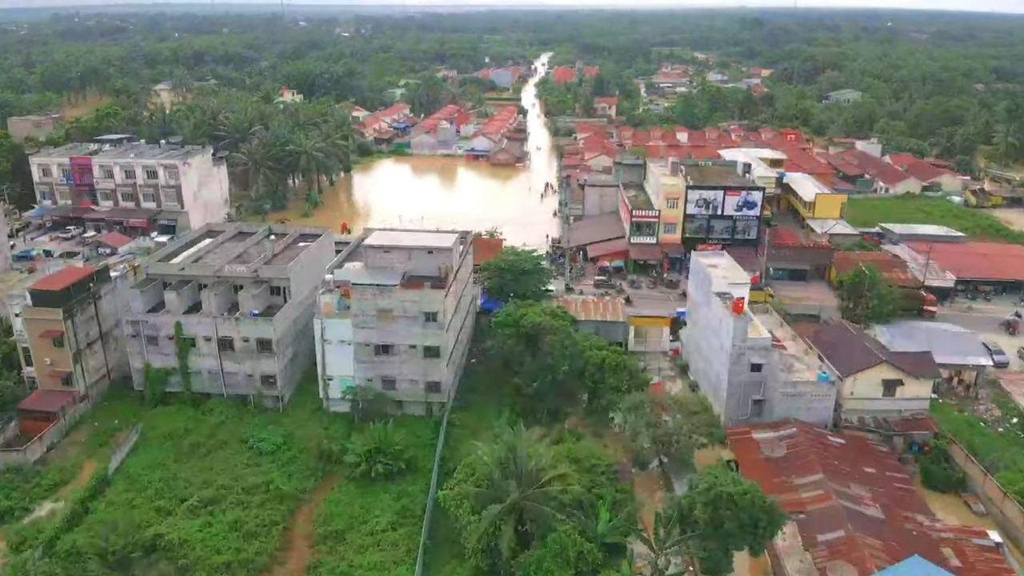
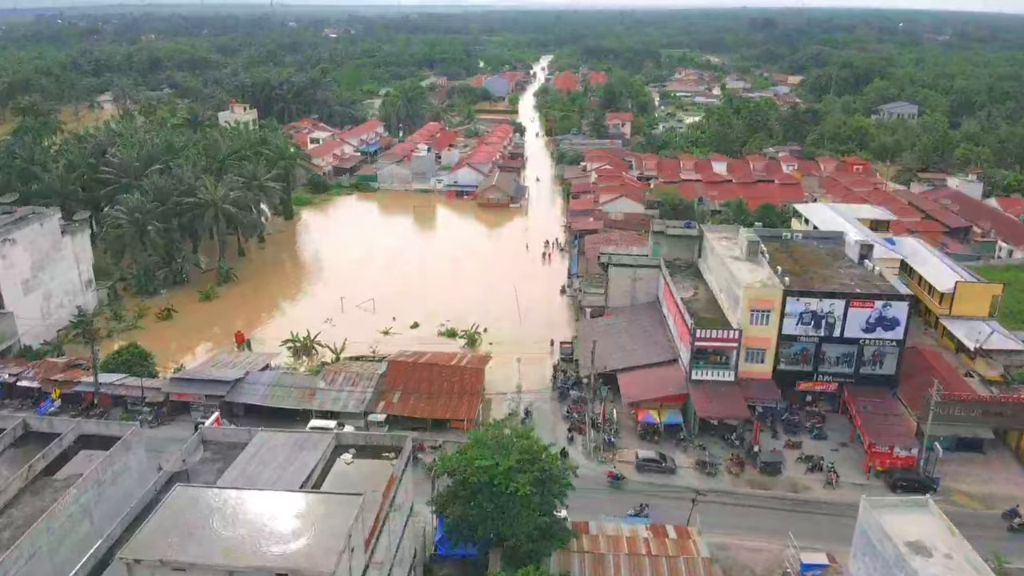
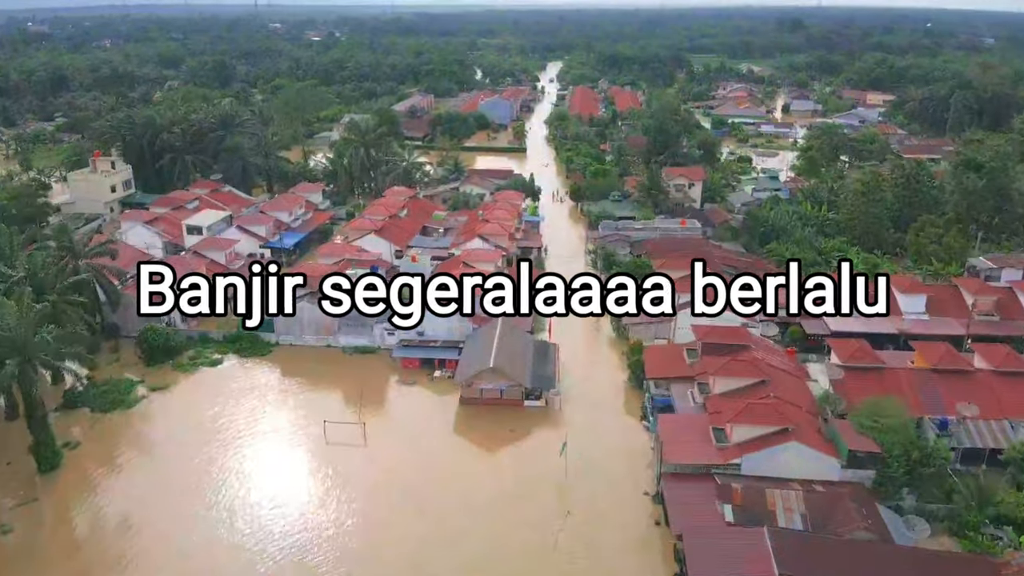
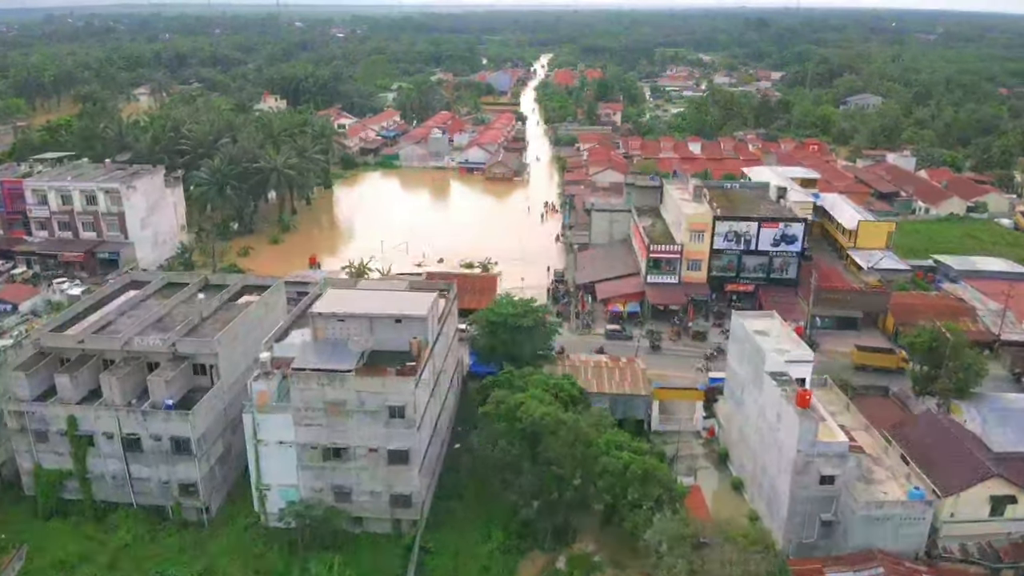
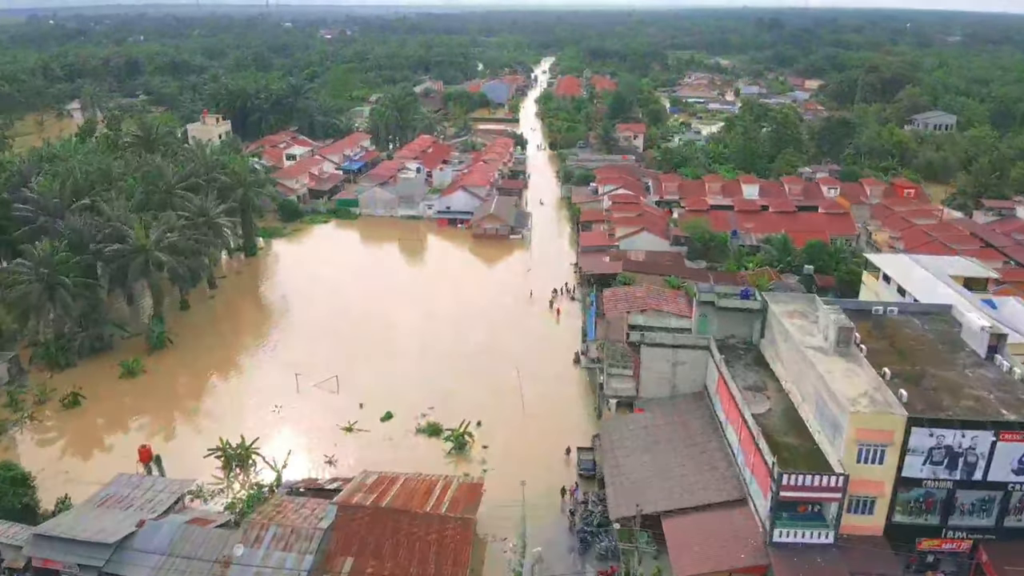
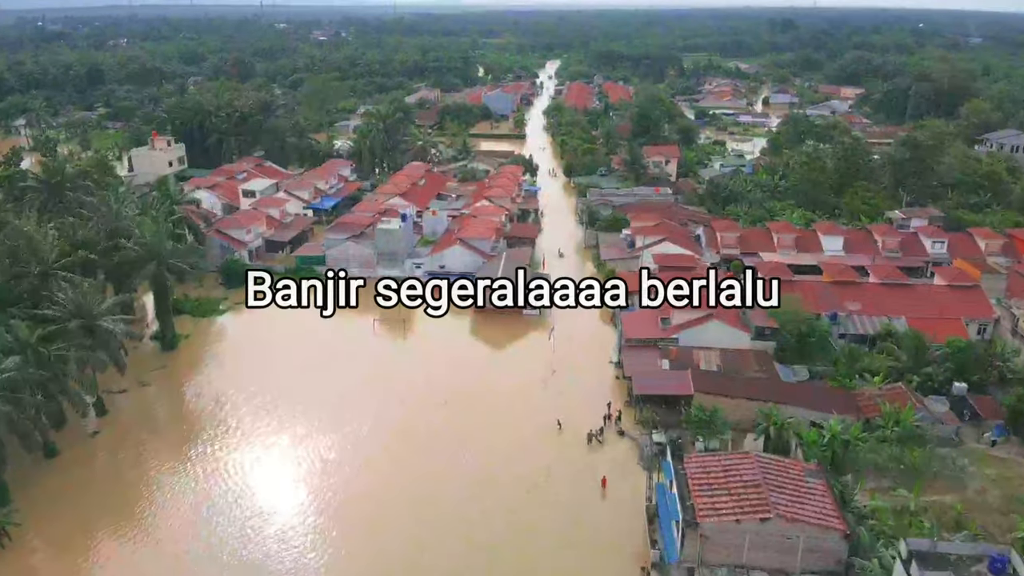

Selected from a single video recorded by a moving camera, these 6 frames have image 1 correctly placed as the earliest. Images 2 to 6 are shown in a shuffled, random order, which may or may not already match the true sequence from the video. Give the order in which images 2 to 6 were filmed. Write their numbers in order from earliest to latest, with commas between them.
4, 2, 5, 6, 3
